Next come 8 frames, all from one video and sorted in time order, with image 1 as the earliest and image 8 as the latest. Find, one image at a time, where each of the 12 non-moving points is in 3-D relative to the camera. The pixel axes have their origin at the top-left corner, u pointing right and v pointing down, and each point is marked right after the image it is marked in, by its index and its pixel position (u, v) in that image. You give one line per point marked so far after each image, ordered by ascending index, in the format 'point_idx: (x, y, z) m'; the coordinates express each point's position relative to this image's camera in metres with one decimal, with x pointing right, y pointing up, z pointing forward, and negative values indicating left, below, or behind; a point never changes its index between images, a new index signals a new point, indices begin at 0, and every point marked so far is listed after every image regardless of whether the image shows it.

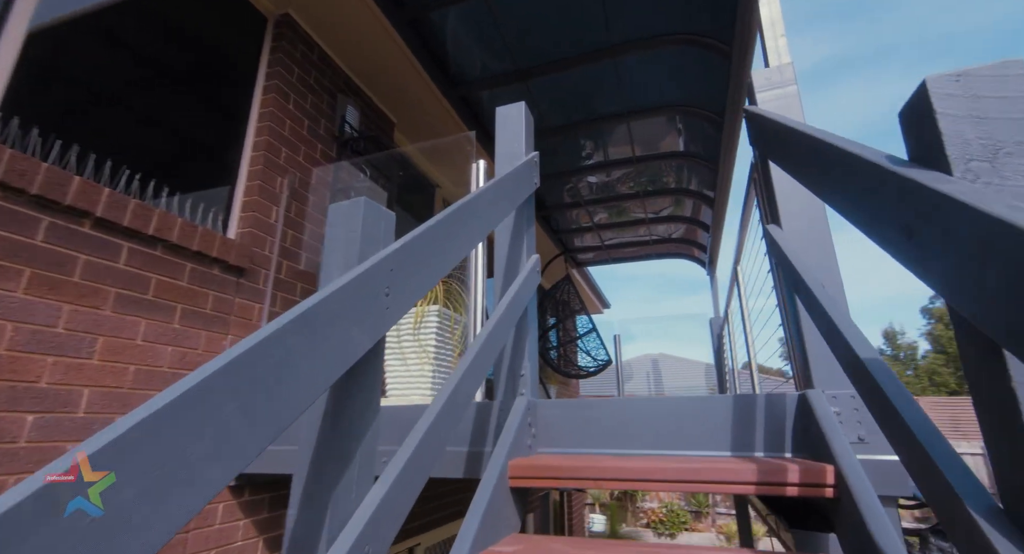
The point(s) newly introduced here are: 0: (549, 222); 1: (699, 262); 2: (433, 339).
0: (+0.4, +0.6, +4.9) m
1: (+2.2, +0.2, +5.3) m
2: (-0.3, -0.2, +1.6) m
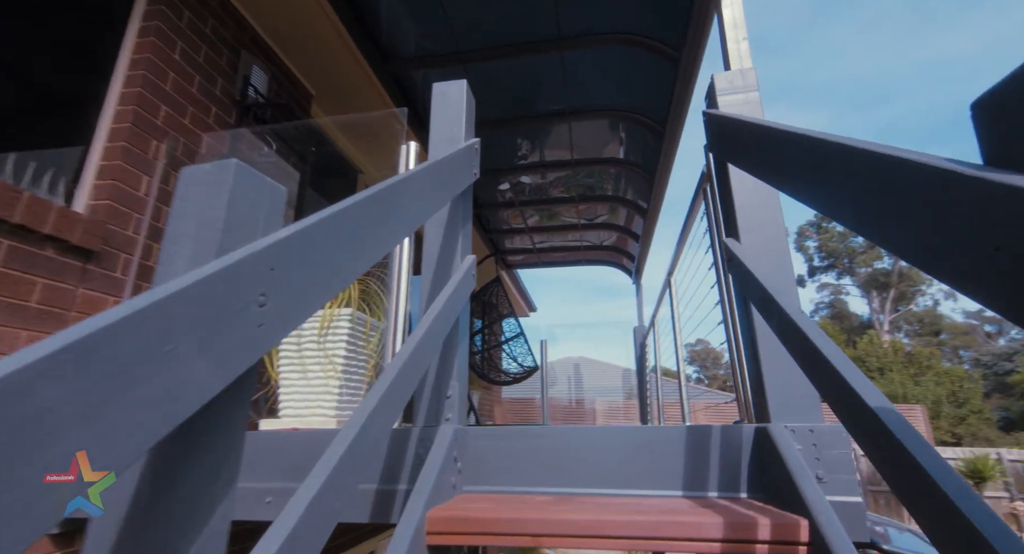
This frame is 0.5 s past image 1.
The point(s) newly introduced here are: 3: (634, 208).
0: (-0.3, +0.6, +4.7) m
1: (+1.4, +0.1, +5.4) m
2: (-0.5, -0.2, +1.4) m
3: (+1.2, +0.6, +4.2) m
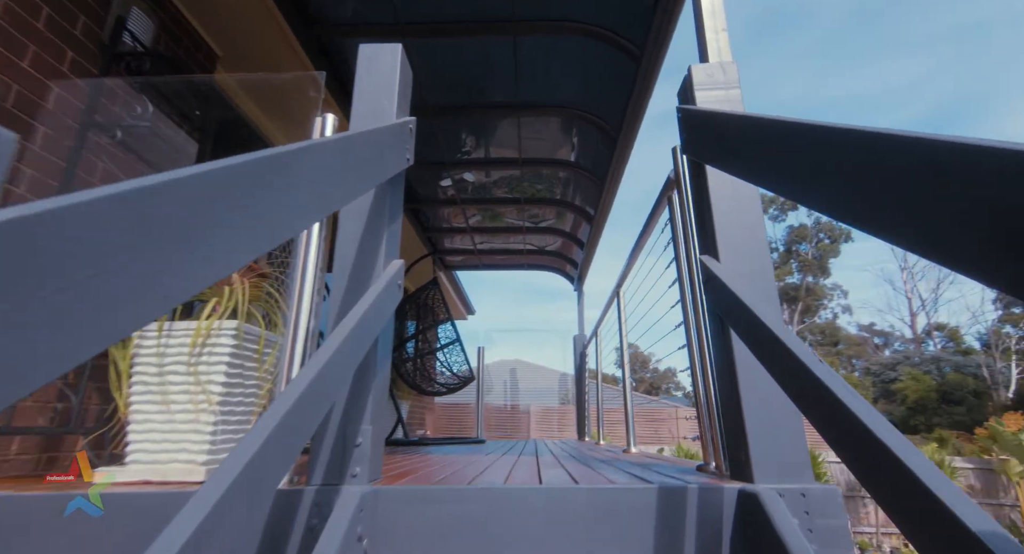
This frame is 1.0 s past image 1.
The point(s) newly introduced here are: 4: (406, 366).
0: (-0.9, +0.6, +4.3) m
1: (+0.7, 0.0, +5.3) m
2: (-0.7, -0.2, +1.0) m
3: (+0.7, +0.5, +4.0) m
4: (-0.8, -0.7, +3.7) m
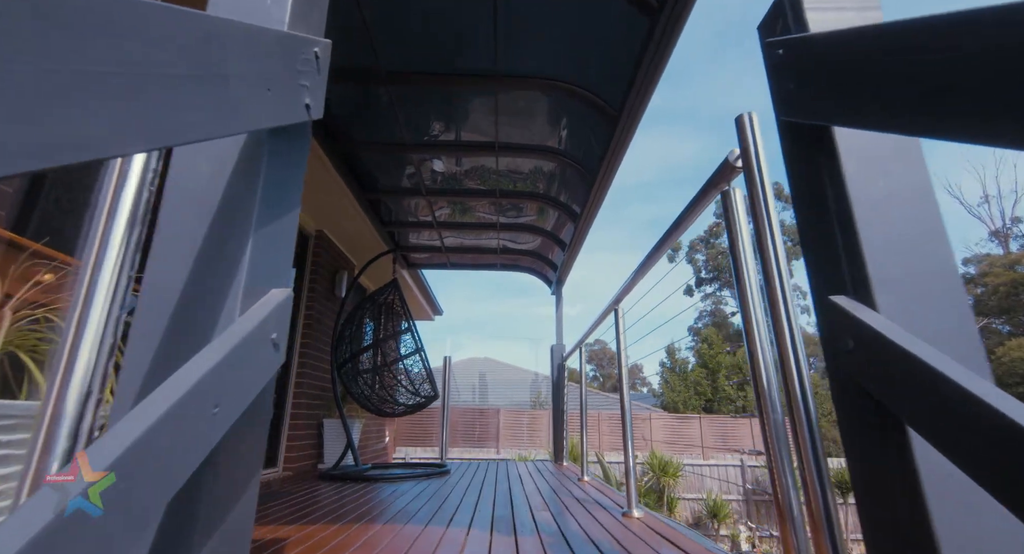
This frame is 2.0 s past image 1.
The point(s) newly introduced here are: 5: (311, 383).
0: (-1.1, +0.6, +3.8) m
1: (+0.4, 0.0, +4.9) m
2: (-0.7, -0.3, +0.5) m
3: (+0.4, +0.5, +3.6) m
4: (-1.1, -0.7, +3.2) m
5: (-1.6, -0.9, +3.6) m
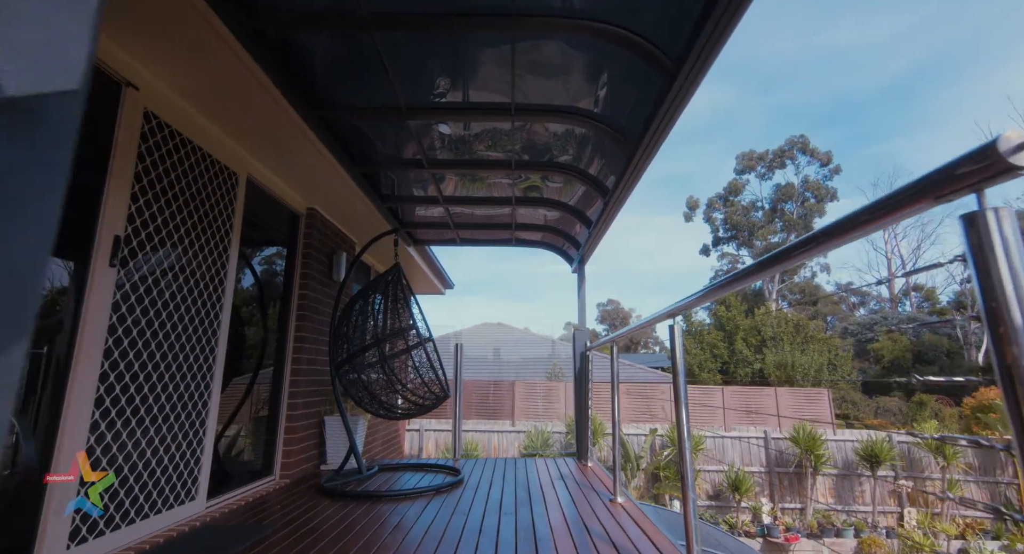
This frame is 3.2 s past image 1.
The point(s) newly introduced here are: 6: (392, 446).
0: (-1.0, +0.7, +3.3) m
1: (+0.5, +0.2, +4.4) m
2: (-0.6, -0.4, +0.2) m
3: (+0.6, +0.6, +3.1) m
4: (-0.9, -0.6, +2.9) m
5: (-1.5, -0.8, +3.3) m
6: (-1.4, -2.0, +5.4) m
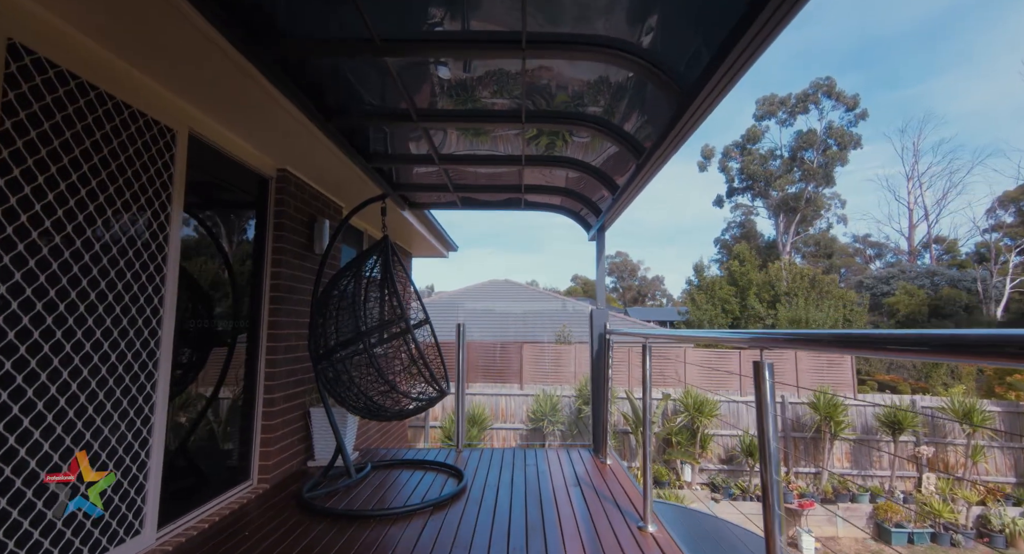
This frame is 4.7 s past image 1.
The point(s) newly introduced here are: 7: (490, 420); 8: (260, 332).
0: (-0.9, +0.9, +2.8) m
1: (+0.6, +0.5, +3.9) m
2: (-0.6, -0.6, -0.3) m
3: (+0.6, +0.8, +2.6) m
4: (-0.9, -0.5, +2.5) m
5: (-1.4, -0.6, +2.9) m
6: (-1.3, -1.7, +5.1) m
7: (-0.4, -2.4, +7.6) m
8: (-1.5, -0.3, +2.7) m
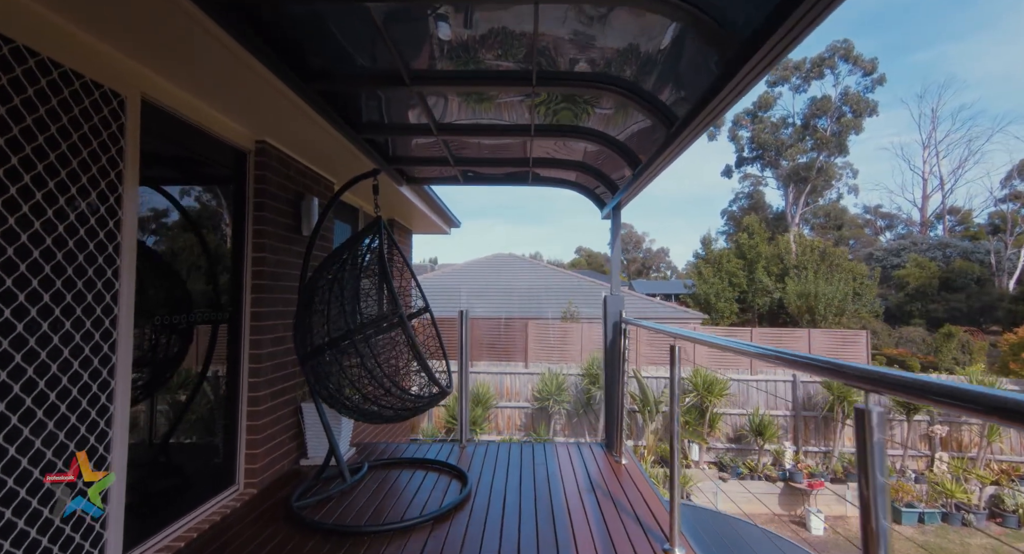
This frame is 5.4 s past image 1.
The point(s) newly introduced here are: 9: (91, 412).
0: (-0.9, +0.9, +2.5) m
1: (+0.6, +0.7, +3.6) m
2: (-0.6, -0.7, -0.5) m
3: (+0.6, +0.8, +2.2) m
4: (-0.8, -0.5, +2.2) m
5: (-1.4, -0.5, +2.7) m
6: (-1.3, -1.4, +5.0) m
7: (-0.3, -2.0, +7.5) m
8: (-1.5, -0.2, +2.5) m
9: (-1.5, -0.5, +1.7) m
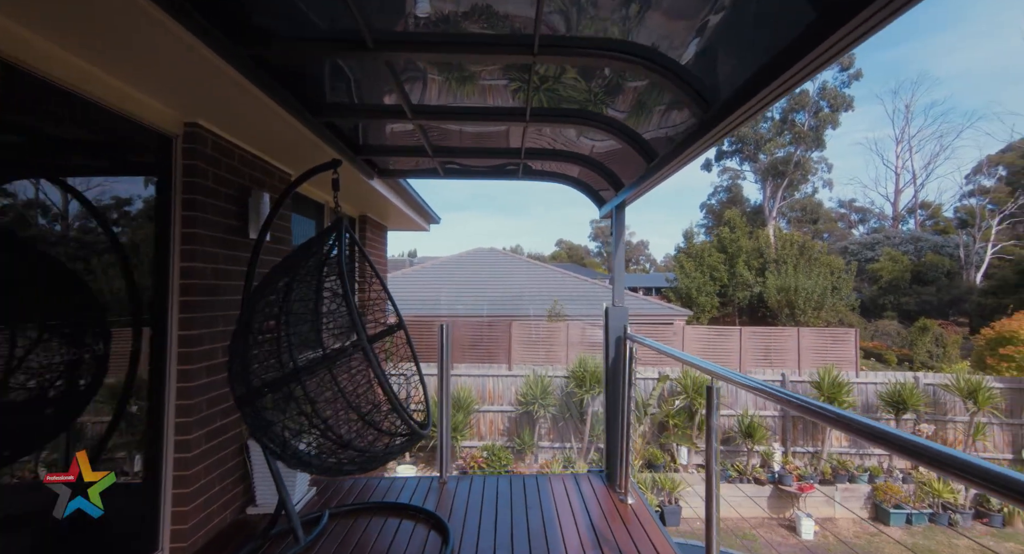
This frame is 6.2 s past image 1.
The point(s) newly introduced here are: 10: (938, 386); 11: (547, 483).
0: (-1.0, +0.9, +2.0) m
1: (+0.5, +0.6, +3.2) m
2: (-0.5, -0.8, -0.9) m
3: (+0.6, +0.8, +1.8) m
4: (-0.9, -0.5, +1.8) m
5: (-1.4, -0.6, +2.2) m
6: (-1.4, -1.4, +4.5) m
7: (-0.6, -2.0, +7.1) m
8: (-1.5, -0.3, +2.0) m
9: (-1.5, -0.5, +1.2) m
10: (+6.7, -1.7, +7.2) m
11: (+0.2, -1.2, +2.7) m
